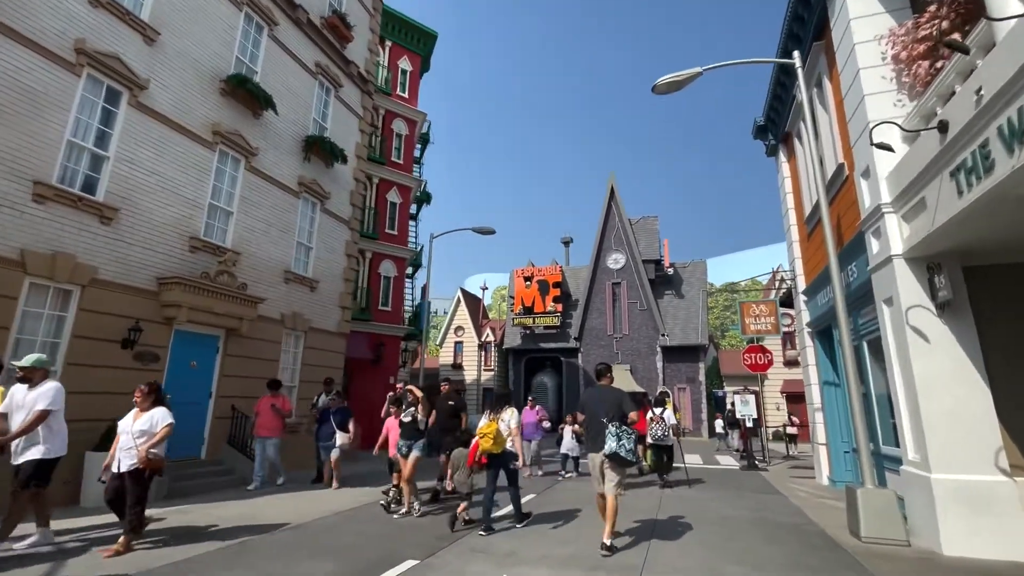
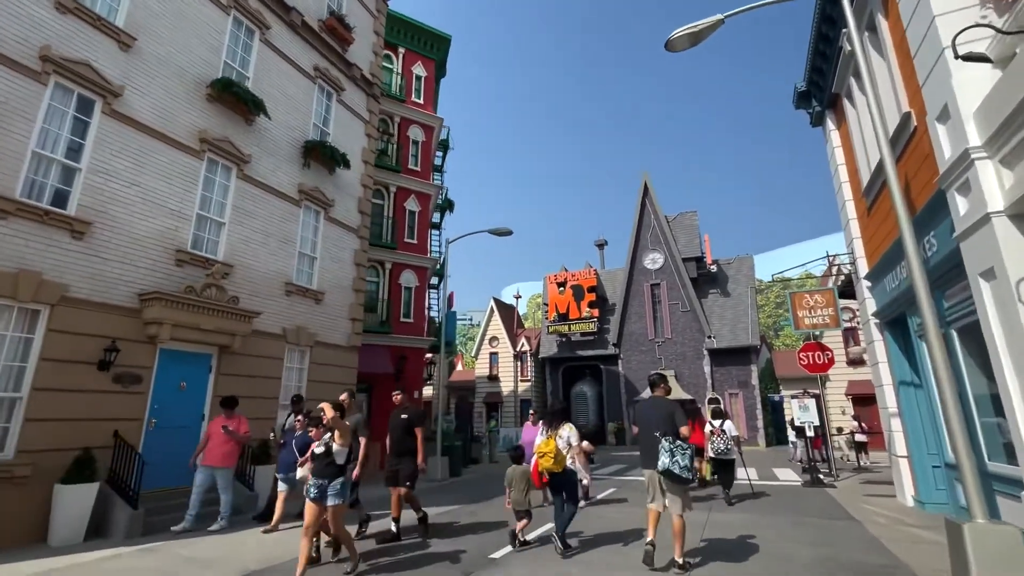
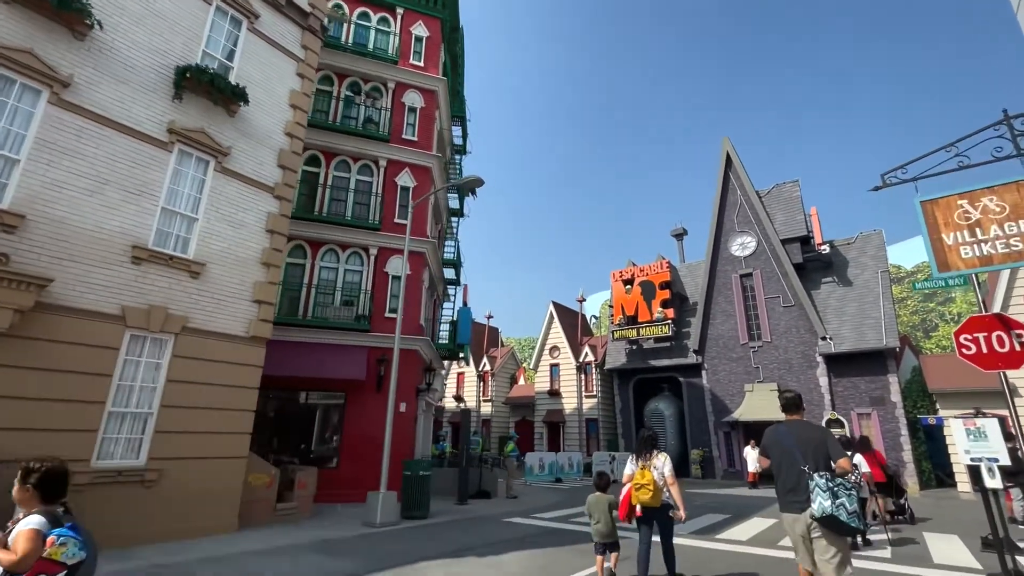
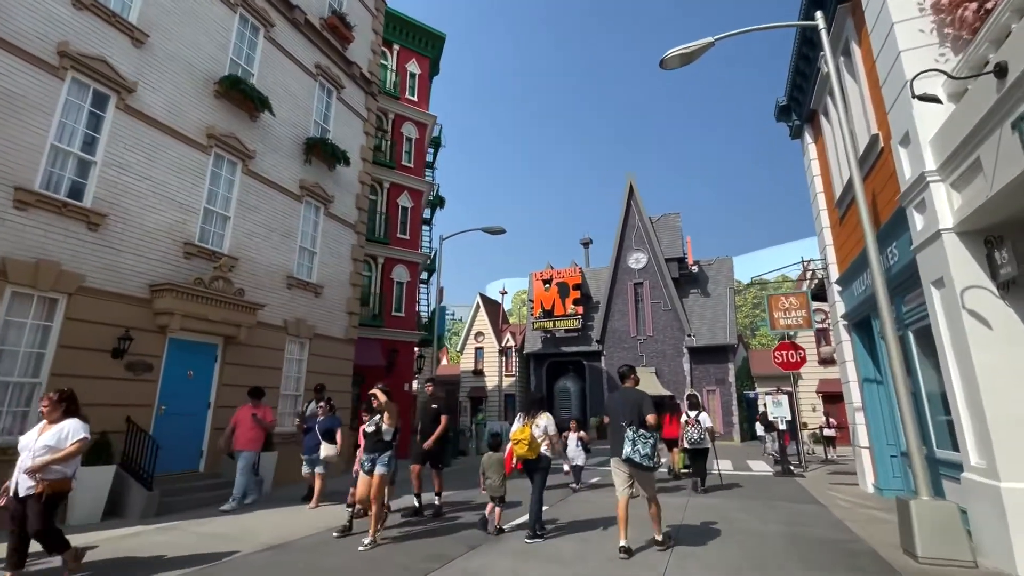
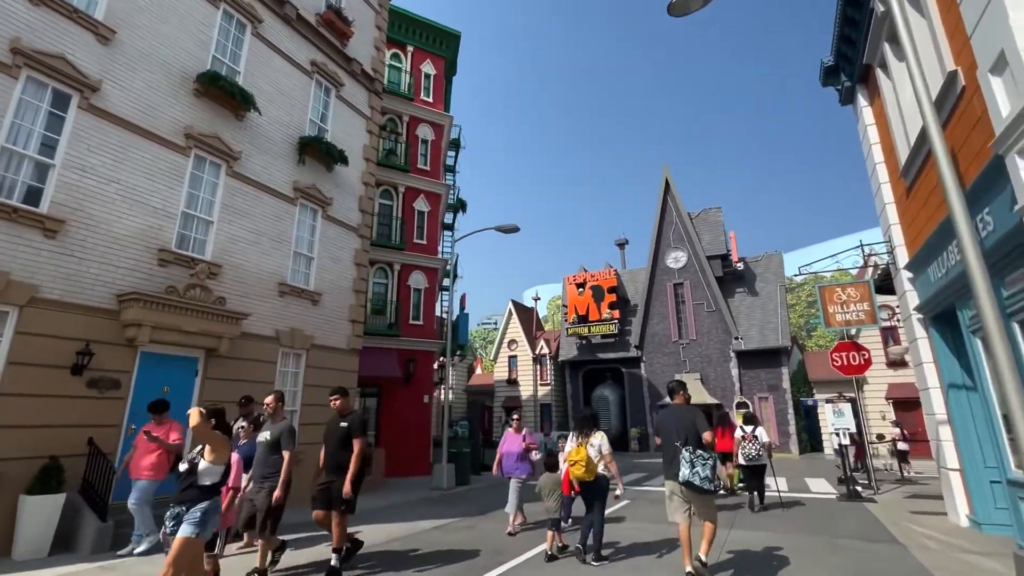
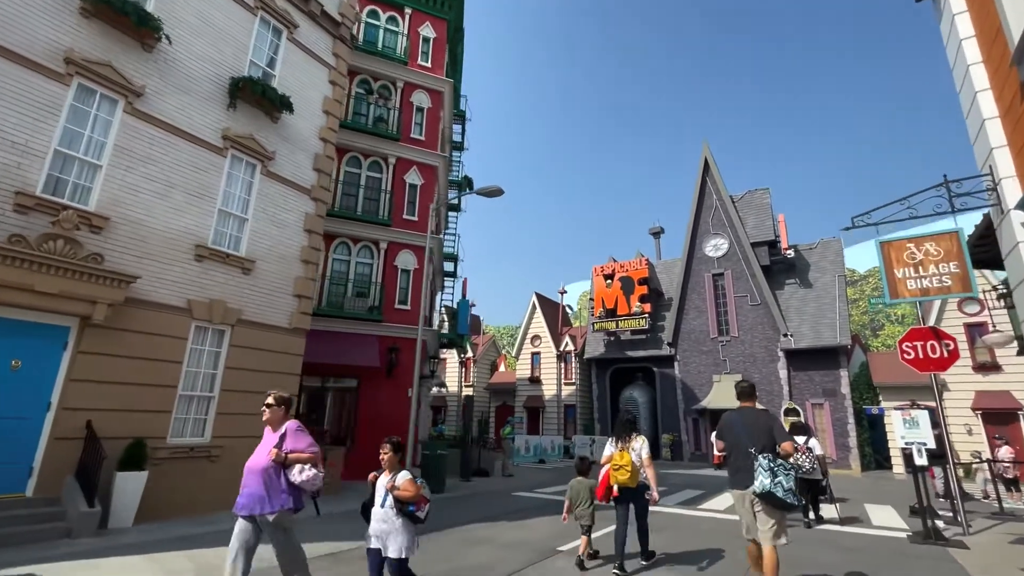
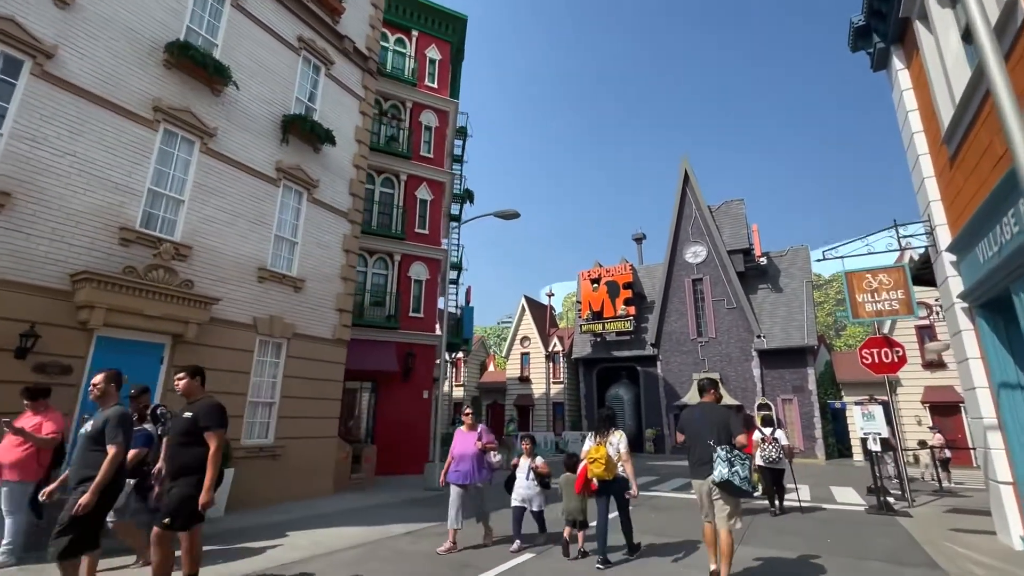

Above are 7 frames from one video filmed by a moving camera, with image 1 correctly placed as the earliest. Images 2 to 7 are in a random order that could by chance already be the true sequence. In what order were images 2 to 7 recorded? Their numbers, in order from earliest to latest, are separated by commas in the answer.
4, 2, 5, 7, 6, 3
